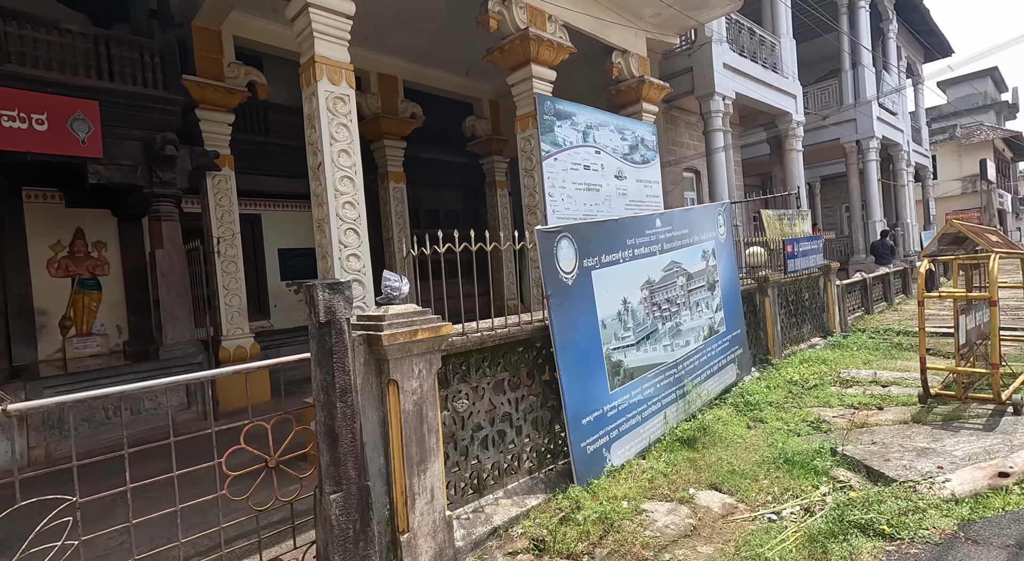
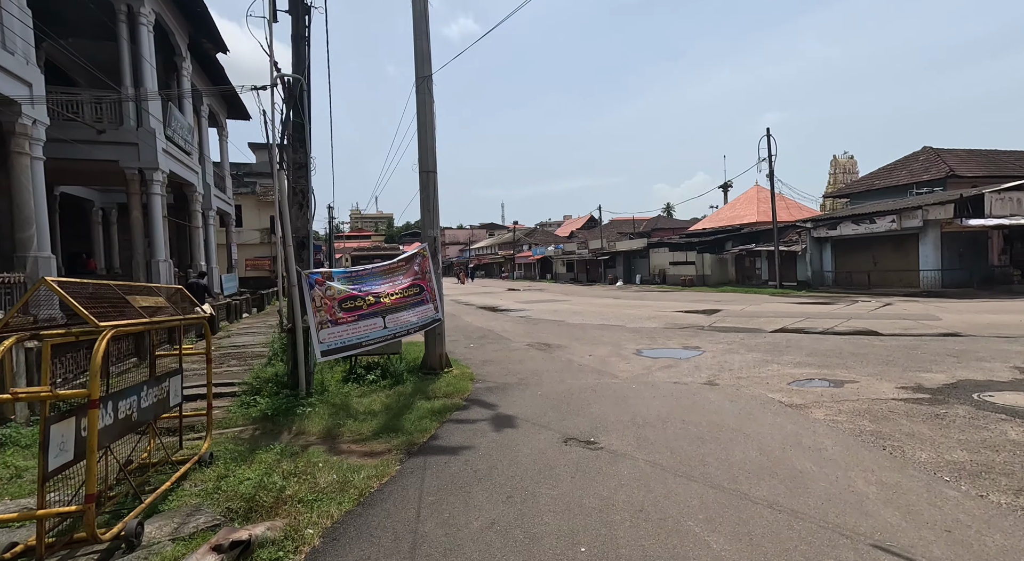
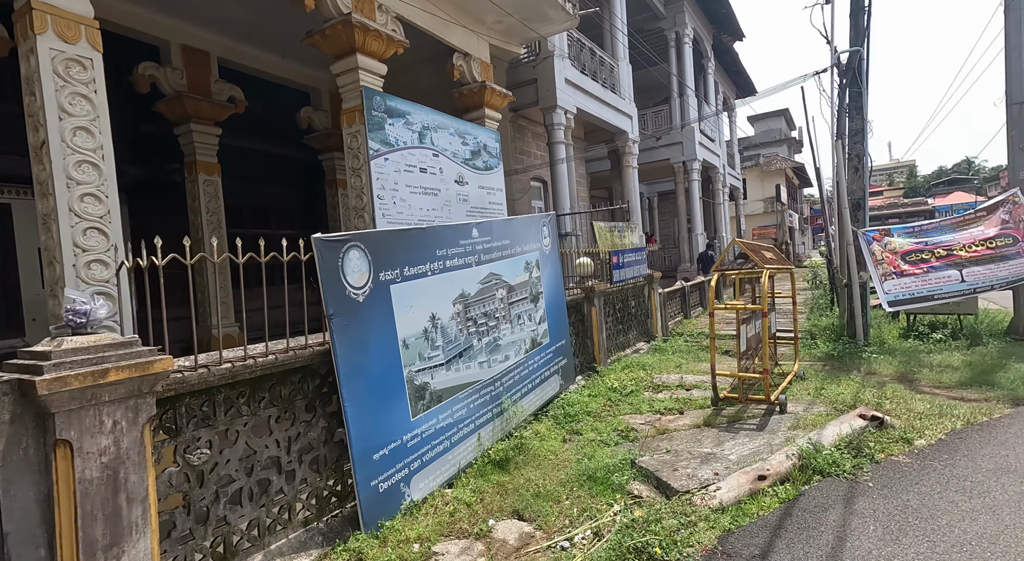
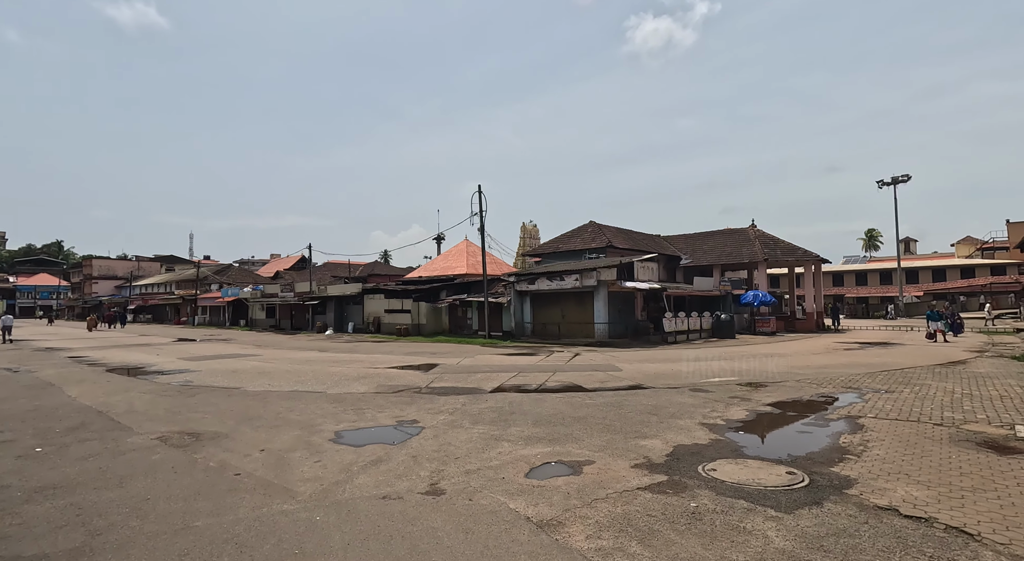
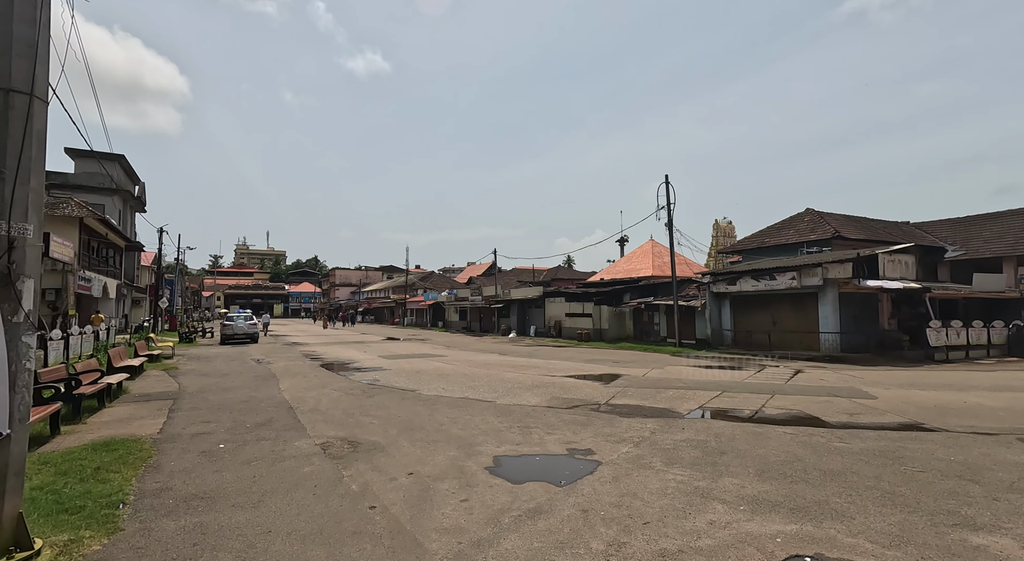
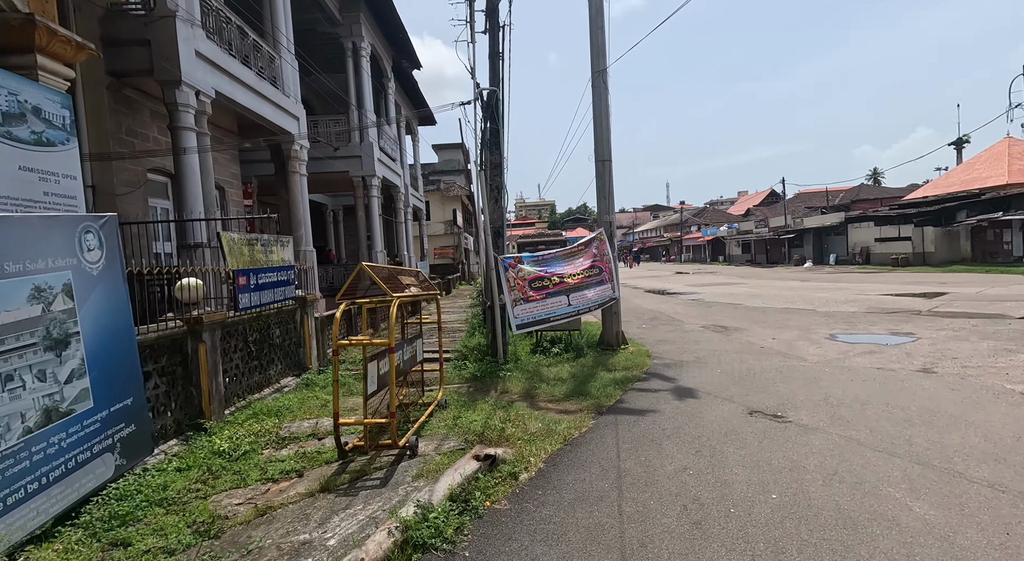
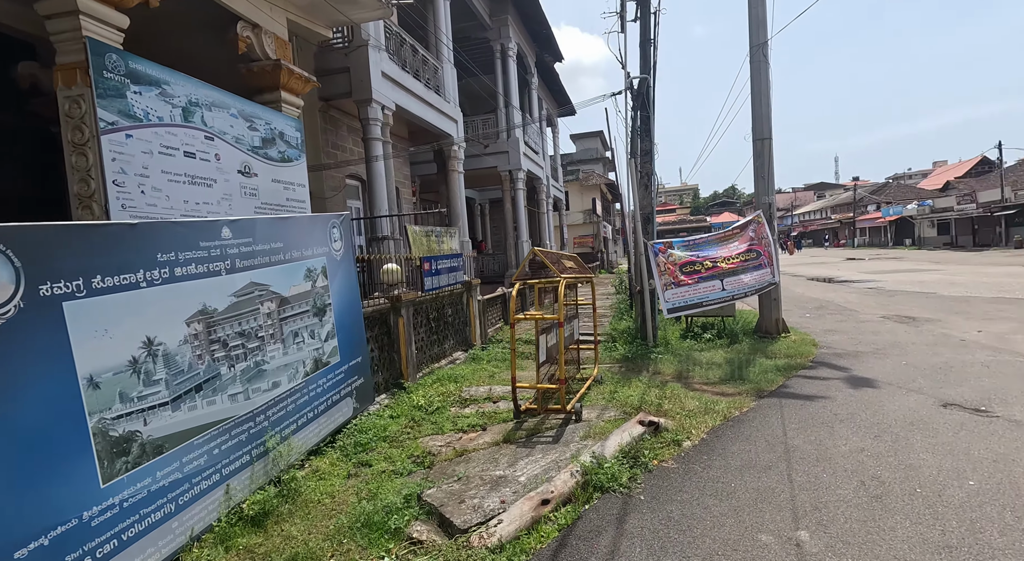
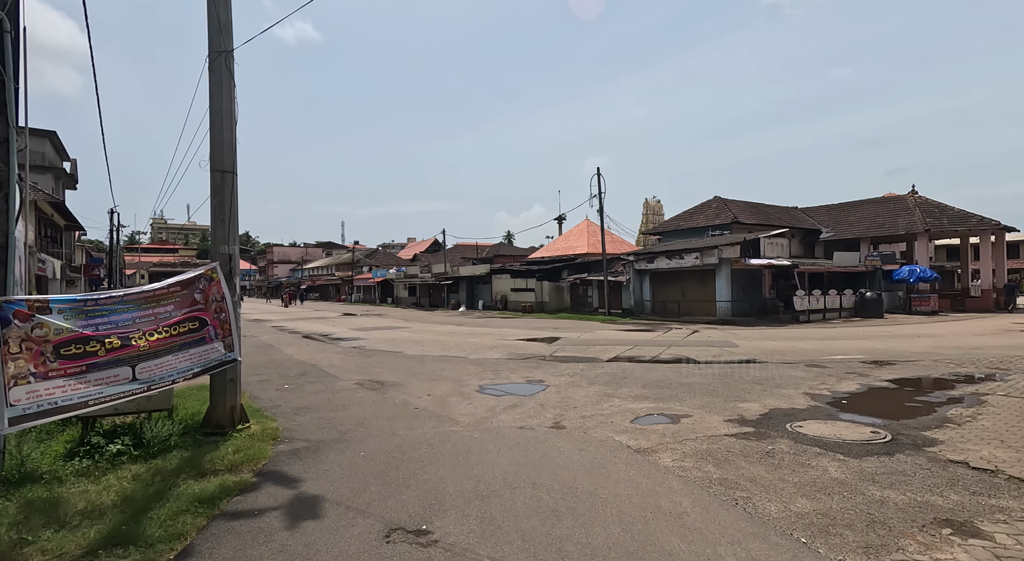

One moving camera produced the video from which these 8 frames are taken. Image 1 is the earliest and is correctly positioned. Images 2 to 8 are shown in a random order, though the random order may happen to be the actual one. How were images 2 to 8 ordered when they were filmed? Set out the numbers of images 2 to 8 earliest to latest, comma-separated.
3, 7, 6, 2, 8, 4, 5
